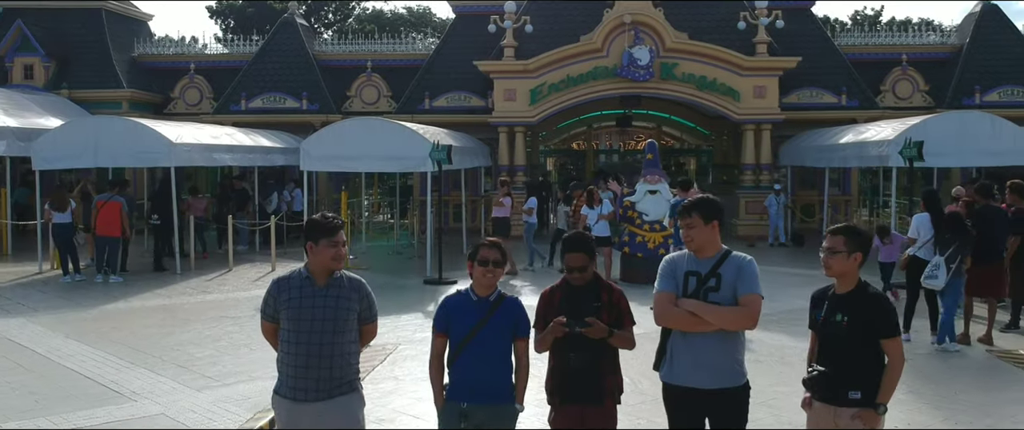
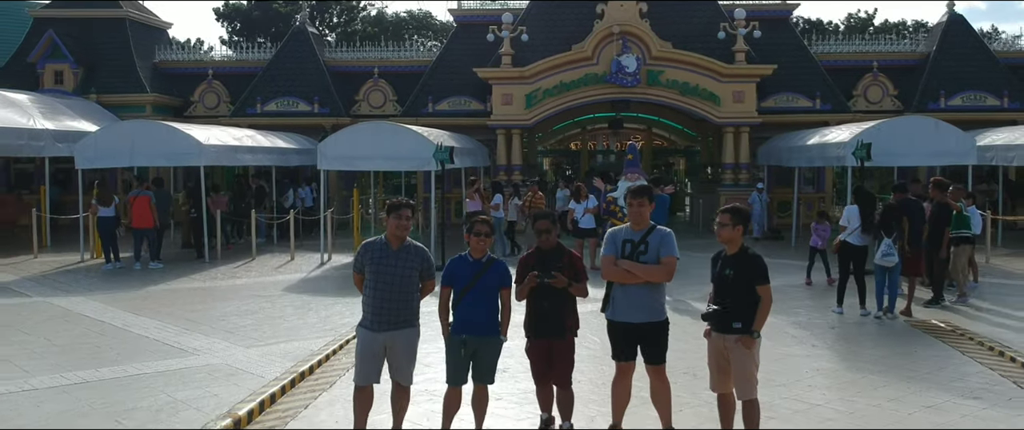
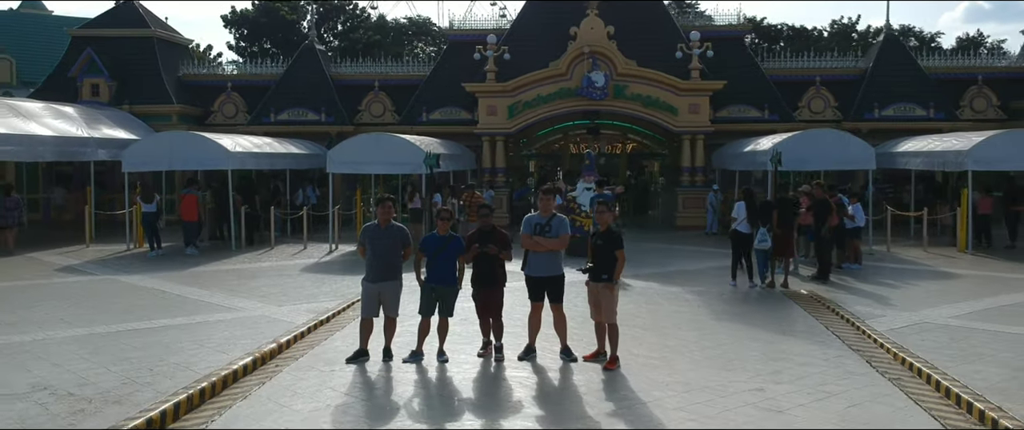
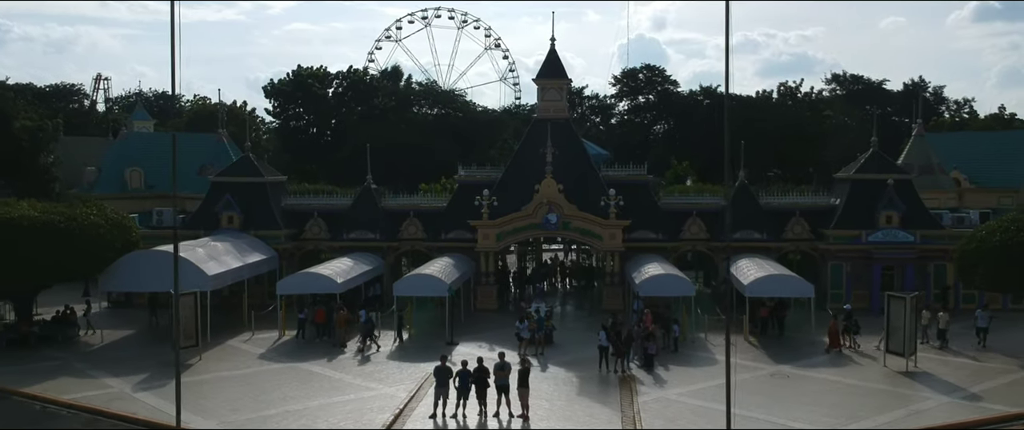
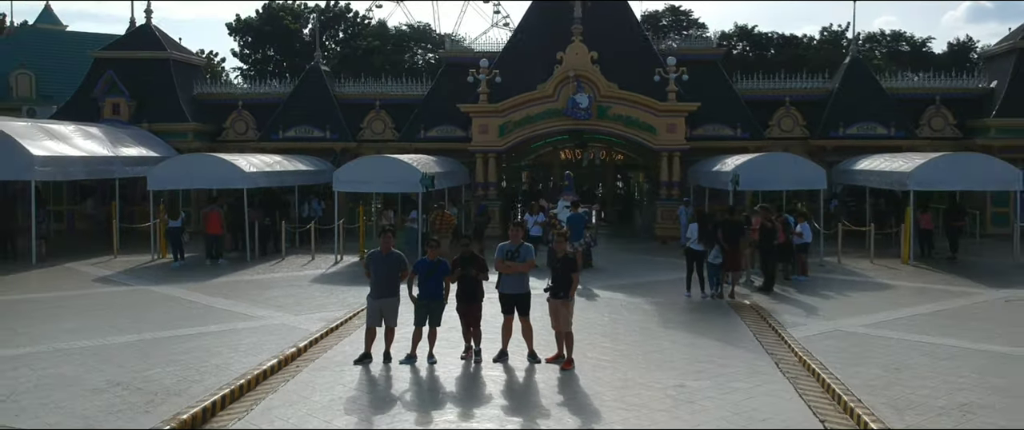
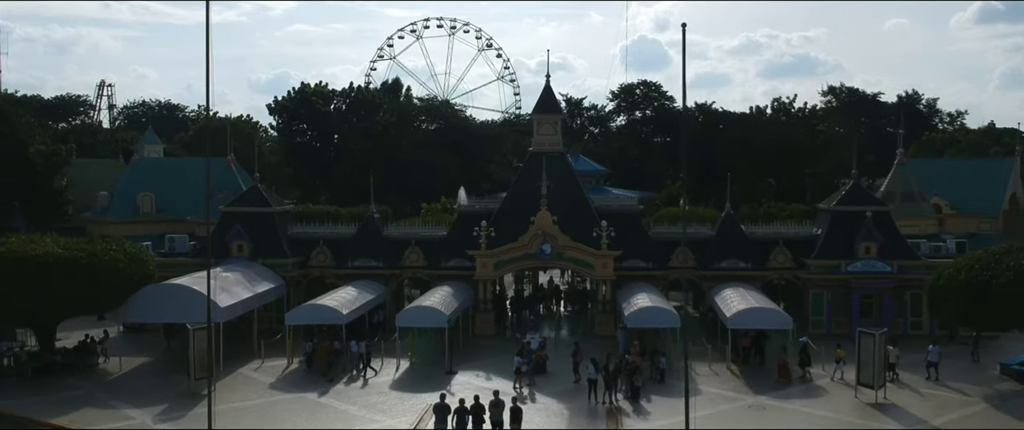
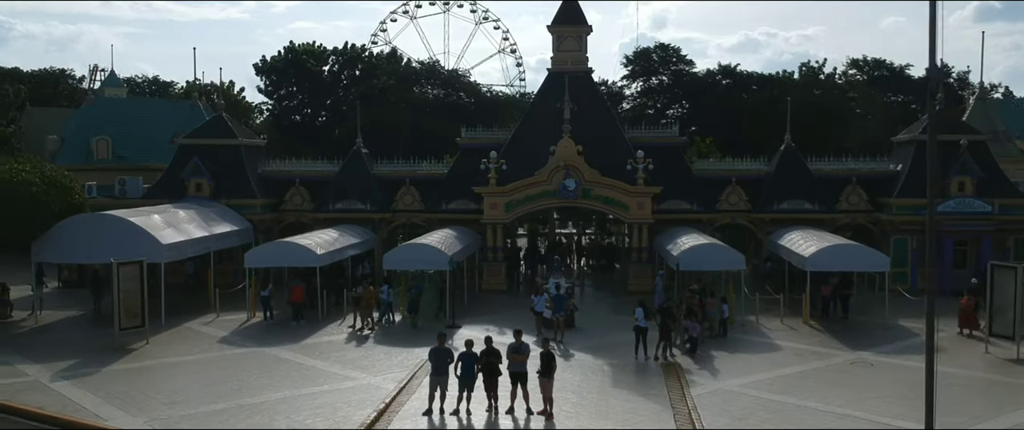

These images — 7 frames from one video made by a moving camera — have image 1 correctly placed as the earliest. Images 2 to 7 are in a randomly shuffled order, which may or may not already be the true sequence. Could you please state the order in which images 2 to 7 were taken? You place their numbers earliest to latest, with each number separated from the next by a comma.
2, 3, 5, 7, 4, 6
